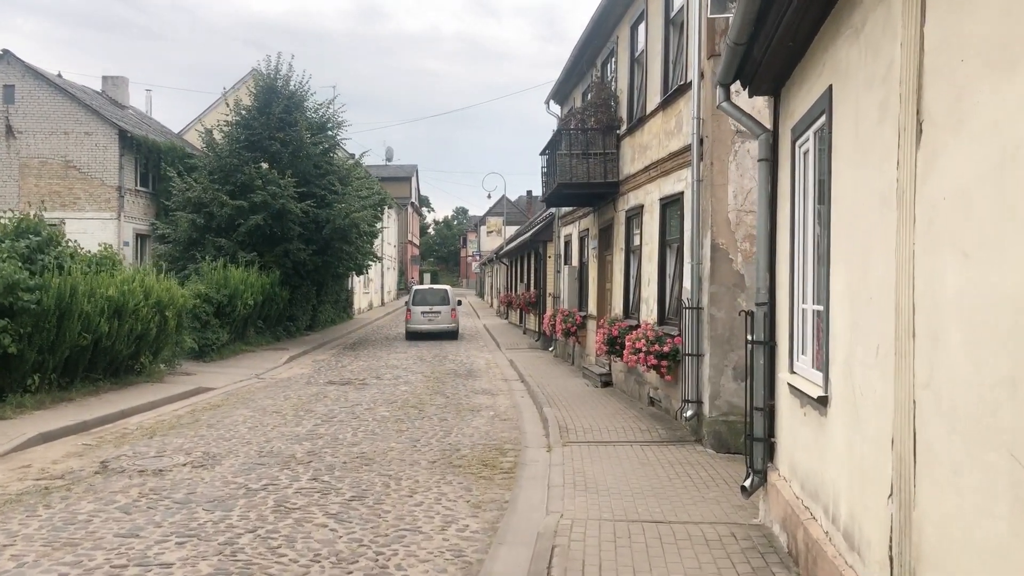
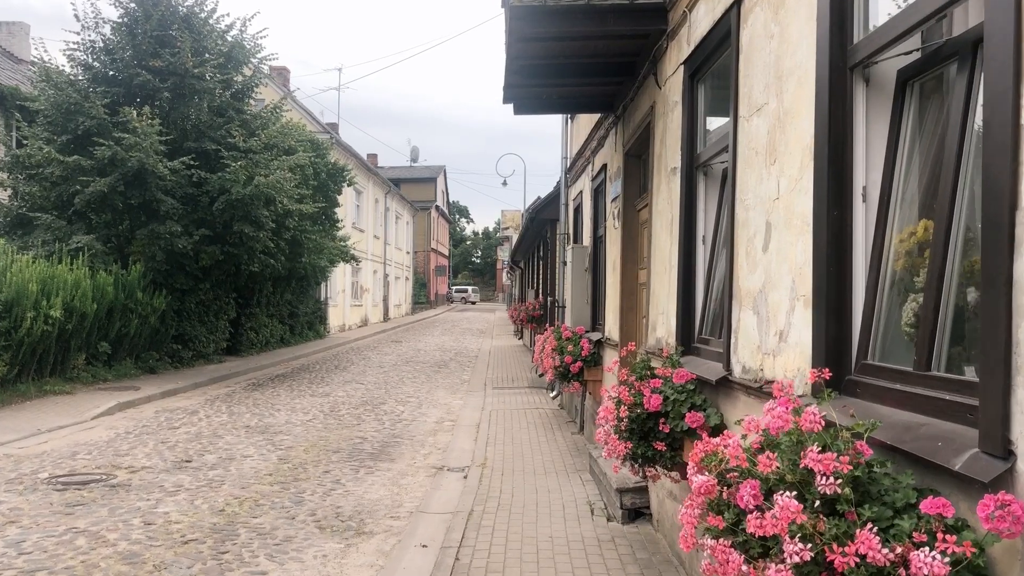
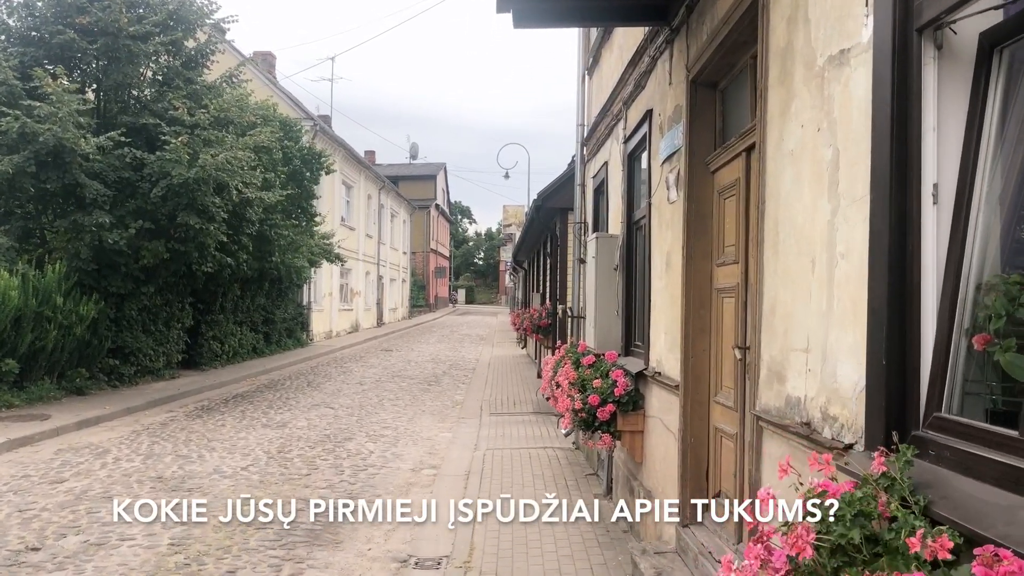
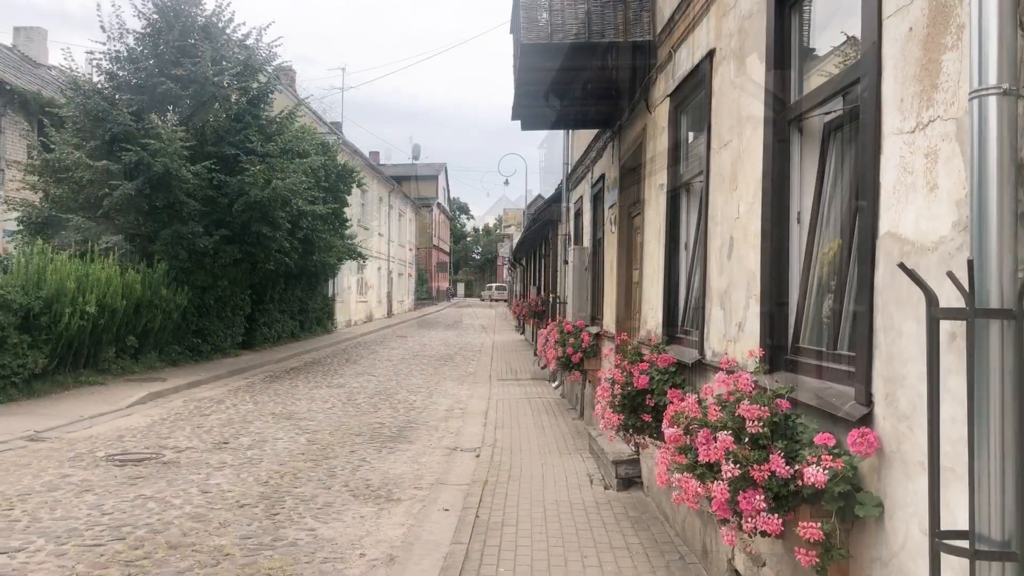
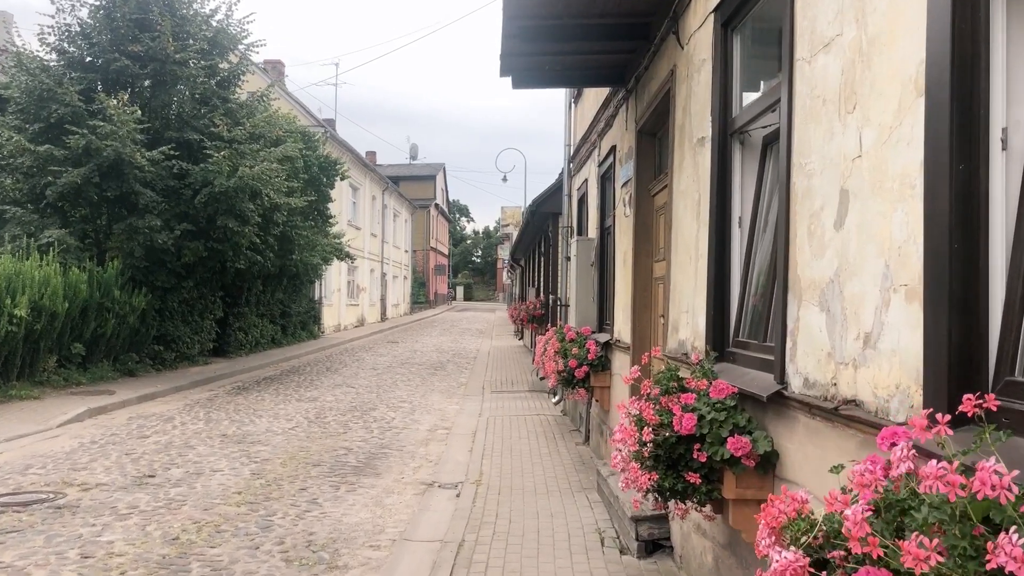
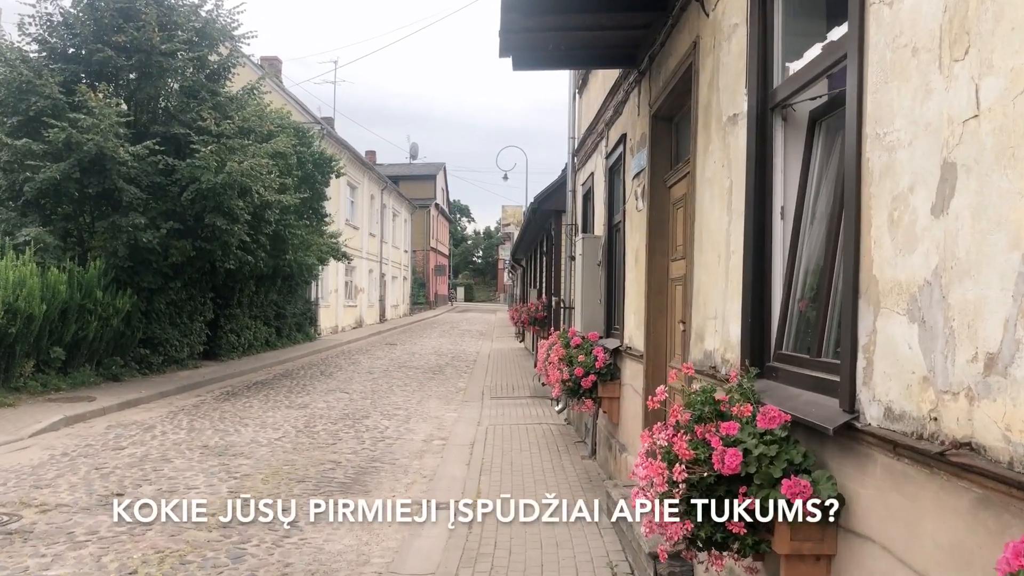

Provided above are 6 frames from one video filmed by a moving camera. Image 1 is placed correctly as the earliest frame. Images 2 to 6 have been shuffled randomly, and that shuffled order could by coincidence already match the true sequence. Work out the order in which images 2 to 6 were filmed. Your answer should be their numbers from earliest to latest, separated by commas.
4, 2, 5, 6, 3
